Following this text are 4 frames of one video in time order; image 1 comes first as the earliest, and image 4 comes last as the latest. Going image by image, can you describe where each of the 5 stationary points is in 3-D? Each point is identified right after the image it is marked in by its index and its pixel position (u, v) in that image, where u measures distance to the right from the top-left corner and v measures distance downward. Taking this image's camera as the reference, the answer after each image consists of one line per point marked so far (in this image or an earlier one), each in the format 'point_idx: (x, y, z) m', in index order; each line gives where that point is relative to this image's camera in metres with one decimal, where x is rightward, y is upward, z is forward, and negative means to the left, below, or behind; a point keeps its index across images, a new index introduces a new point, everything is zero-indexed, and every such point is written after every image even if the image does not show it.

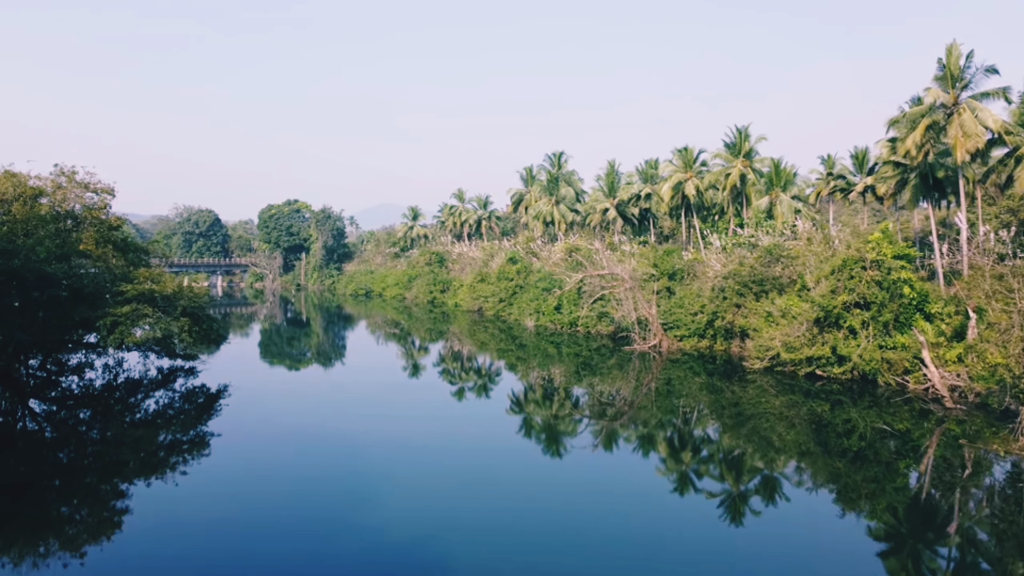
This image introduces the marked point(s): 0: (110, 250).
0: (-9.1, +0.9, +17.9) m
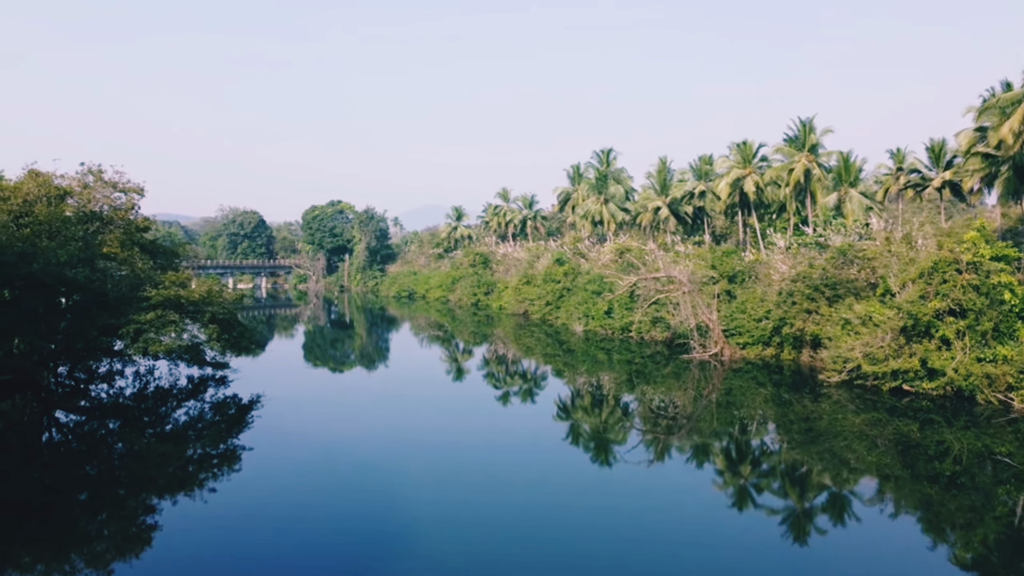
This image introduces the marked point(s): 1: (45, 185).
0: (-8.0, +0.8, +17.2) m
1: (-9.0, +2.0, +15.7) m
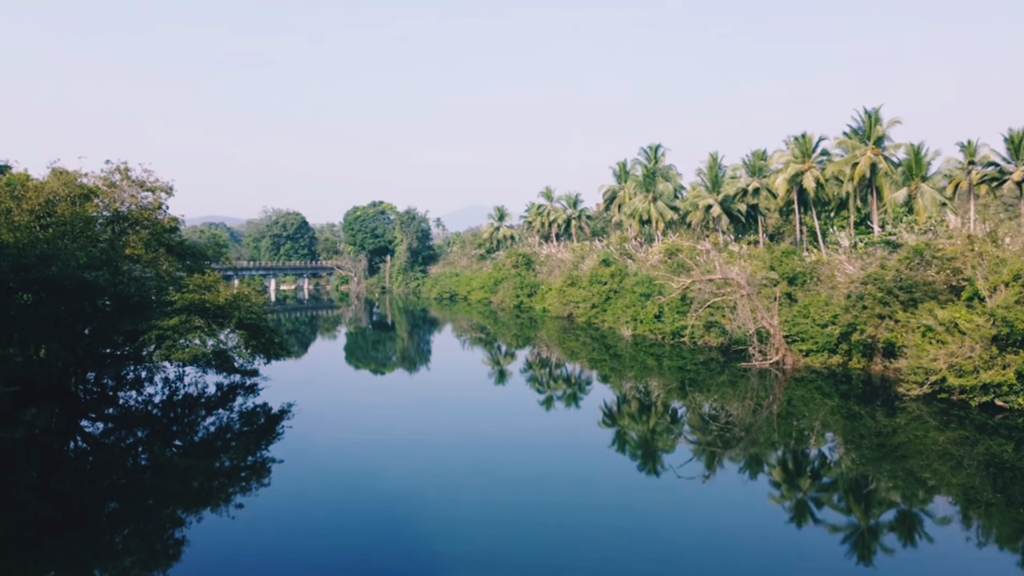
0: (-7.1, +0.7, +16.5) m
1: (-8.2, +1.9, +15.1) m
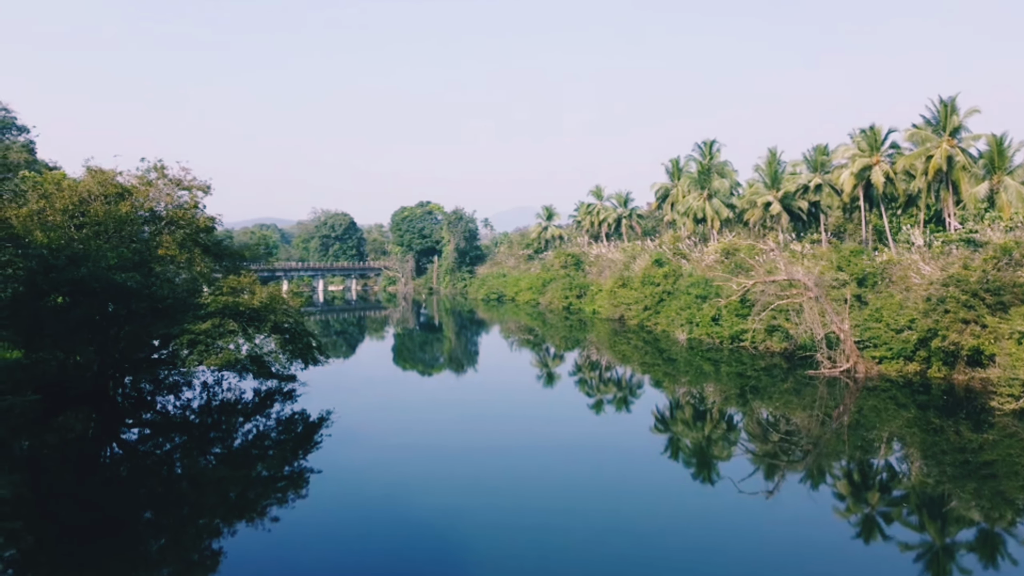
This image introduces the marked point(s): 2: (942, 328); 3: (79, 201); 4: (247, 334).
0: (-6.2, +0.7, +16.1) m
1: (-7.3, +1.9, +14.7) m
2: (+9.6, -0.9, +18.5) m
3: (-7.7, +1.5, +14.5) m
4: (-4.9, -0.9, +14.9) m
